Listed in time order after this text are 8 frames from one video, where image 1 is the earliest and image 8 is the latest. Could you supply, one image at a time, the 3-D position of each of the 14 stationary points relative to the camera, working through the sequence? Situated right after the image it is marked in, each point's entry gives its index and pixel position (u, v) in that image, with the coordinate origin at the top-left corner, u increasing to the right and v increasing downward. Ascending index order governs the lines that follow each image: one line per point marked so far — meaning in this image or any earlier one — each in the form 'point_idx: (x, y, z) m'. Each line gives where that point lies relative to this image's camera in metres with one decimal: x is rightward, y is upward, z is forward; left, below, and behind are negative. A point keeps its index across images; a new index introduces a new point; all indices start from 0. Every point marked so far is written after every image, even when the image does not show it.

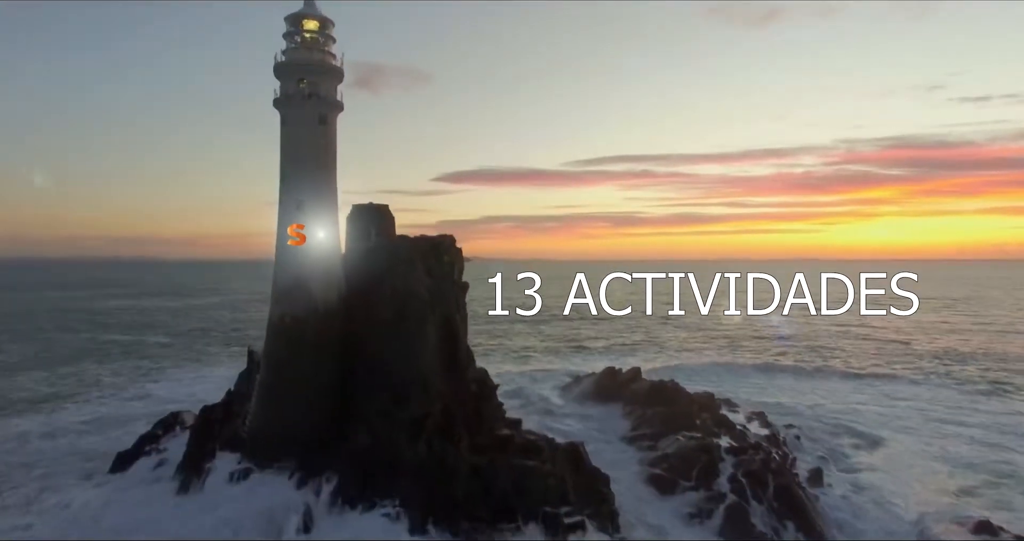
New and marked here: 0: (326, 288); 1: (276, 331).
0: (-5.9, -0.6, +20.0) m
1: (-7.5, -2.0, +19.7) m
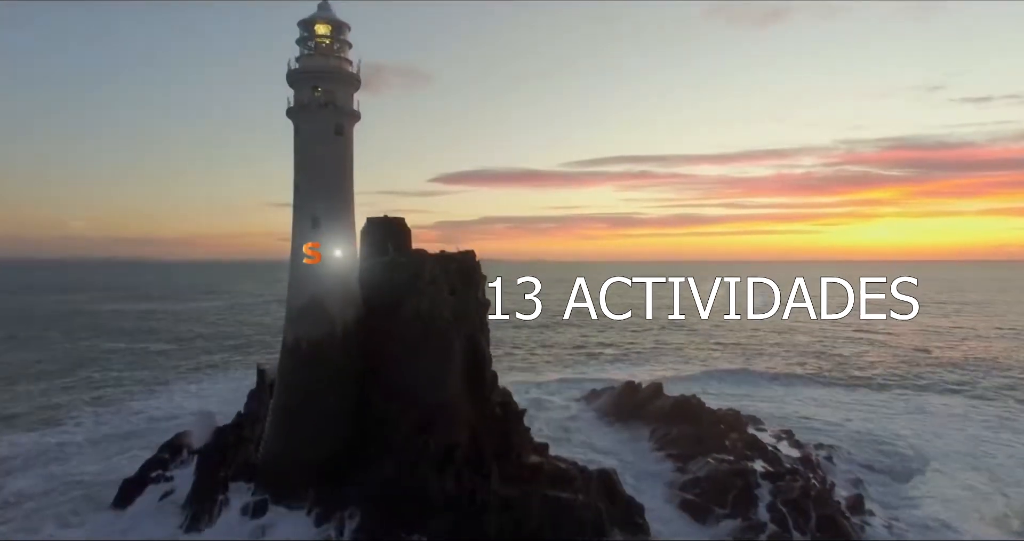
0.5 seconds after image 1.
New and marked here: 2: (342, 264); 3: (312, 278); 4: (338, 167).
0: (-5.1, -1.2, +18.9) m
1: (-6.6, -2.6, +18.6) m
2: (-5.2, +0.2, +18.9) m
3: (-6.0, -0.2, +18.6) m
4: (-5.3, +3.2, +18.9) m
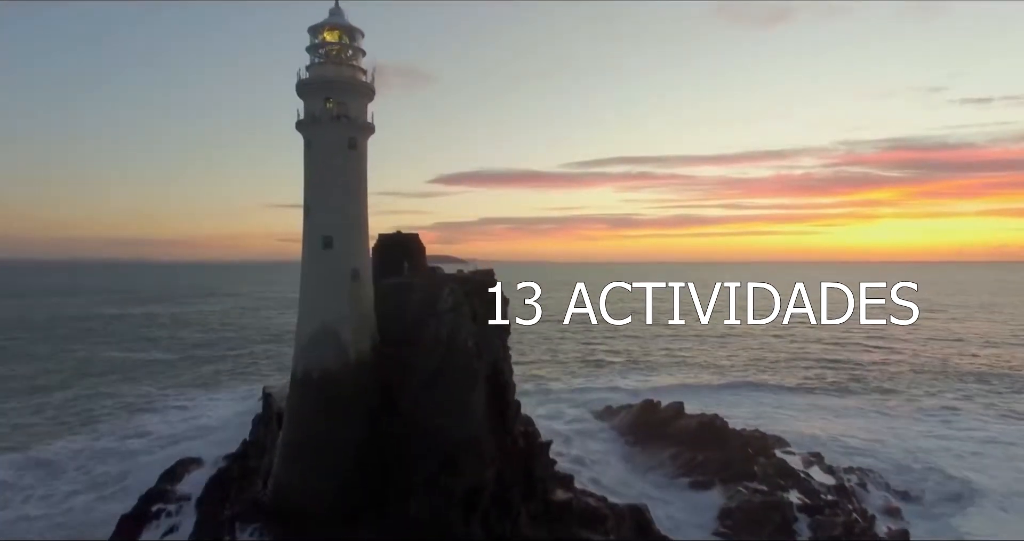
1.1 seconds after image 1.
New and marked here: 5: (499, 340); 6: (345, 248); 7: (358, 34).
0: (-4.4, -1.9, +17.7) m
1: (-5.9, -3.3, +17.3) m
2: (-4.4, -0.5, +17.7) m
3: (-5.2, -0.9, +17.3) m
4: (-4.5, +2.5, +17.6) m
5: (-0.4, -2.1, +18.9) m
6: (-4.7, +0.6, +17.5) m
7: (-4.7, +7.2, +18.8) m
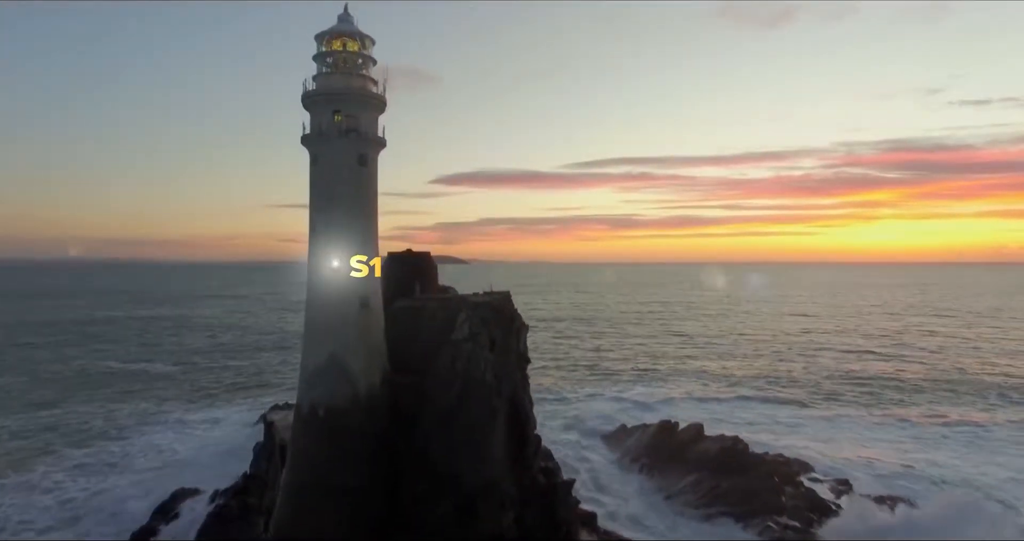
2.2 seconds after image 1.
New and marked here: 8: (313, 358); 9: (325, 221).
0: (-3.8, -2.6, +16.4) m
1: (-5.3, -4.0, +16.0) m
2: (-3.8, -1.2, +16.4) m
3: (-4.6, -1.6, +16.0) m
4: (-3.9, +1.8, +16.3) m
5: (+0.2, -2.8, +17.5) m
6: (-4.2, -0.1, +16.1) m
7: (-4.1, +6.5, +17.5) m
8: (-5.2, -2.3, +16.1) m
9: (-4.9, +1.3, +16.1) m
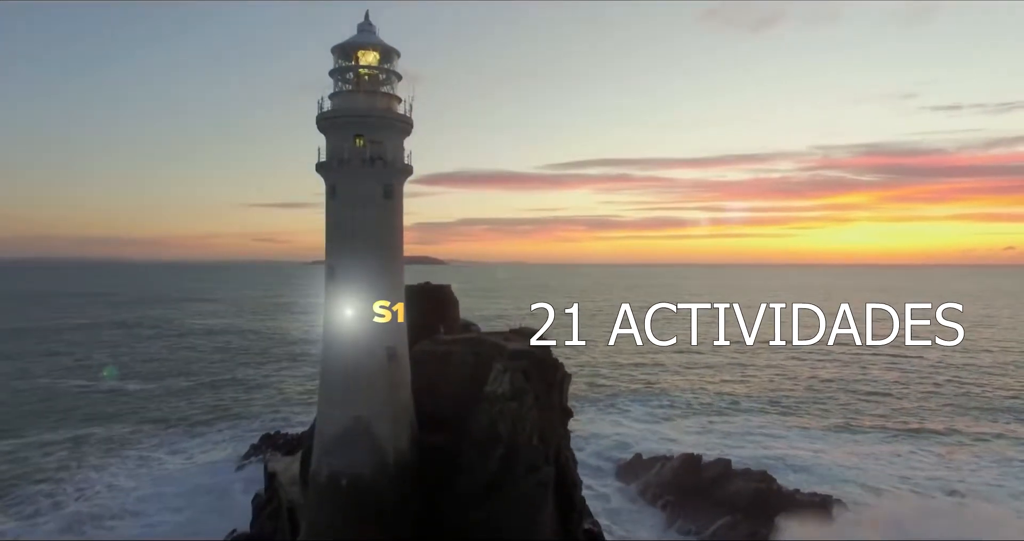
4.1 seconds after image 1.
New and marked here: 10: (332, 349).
0: (-2.7, -3.7, +14.3) m
1: (-4.2, -5.1, +13.9) m
2: (-2.8, -2.3, +14.3) m
3: (-3.6, -2.7, +13.9) m
4: (-2.8, +0.7, +14.2) m
5: (+1.2, -3.9, +15.6) m
6: (-3.1, -1.2, +14.1) m
7: (-3.0, +5.4, +15.5) m
8: (-4.1, -3.4, +14.0) m
9: (-3.8, +0.2, +14.0) m
10: (-4.1, -1.8, +14.1) m
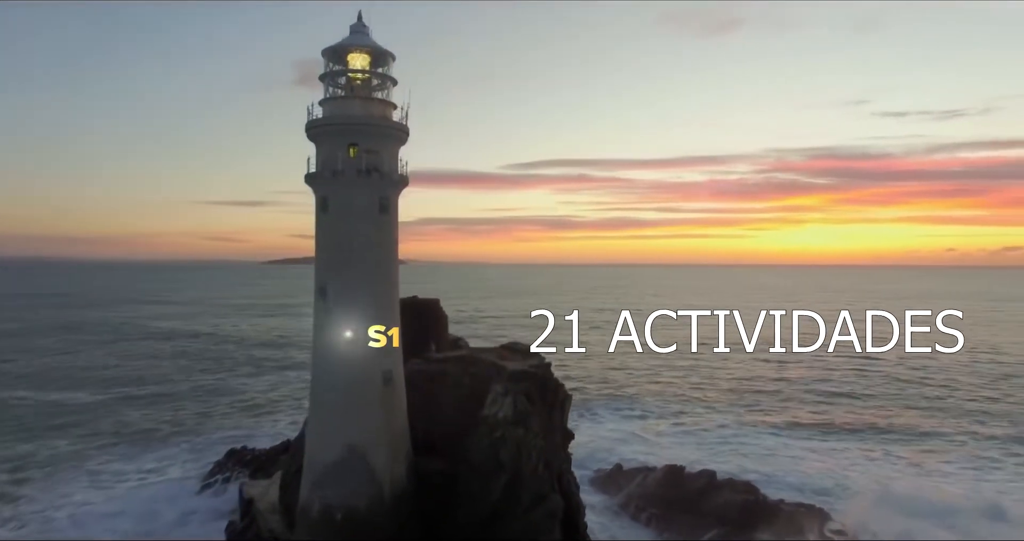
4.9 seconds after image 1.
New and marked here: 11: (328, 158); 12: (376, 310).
0: (-2.6, -4.1, +13.4) m
1: (-4.1, -5.5, +12.9) m
2: (-2.7, -2.7, +13.4) m
3: (-3.4, -3.1, +13.0) m
4: (-2.7, +0.3, +13.3) m
5: (+1.3, -4.4, +14.9) m
6: (-2.9, -1.6, +13.1) m
7: (-3.0, +5.0, +14.6) m
8: (-4.0, -3.8, +13.0) m
9: (-3.7, -0.2, +13.1) m
10: (-4.0, -2.2, +13.1) m
11: (-4.0, +2.5, +13.3) m
12: (-2.9, -0.8, +13.2) m
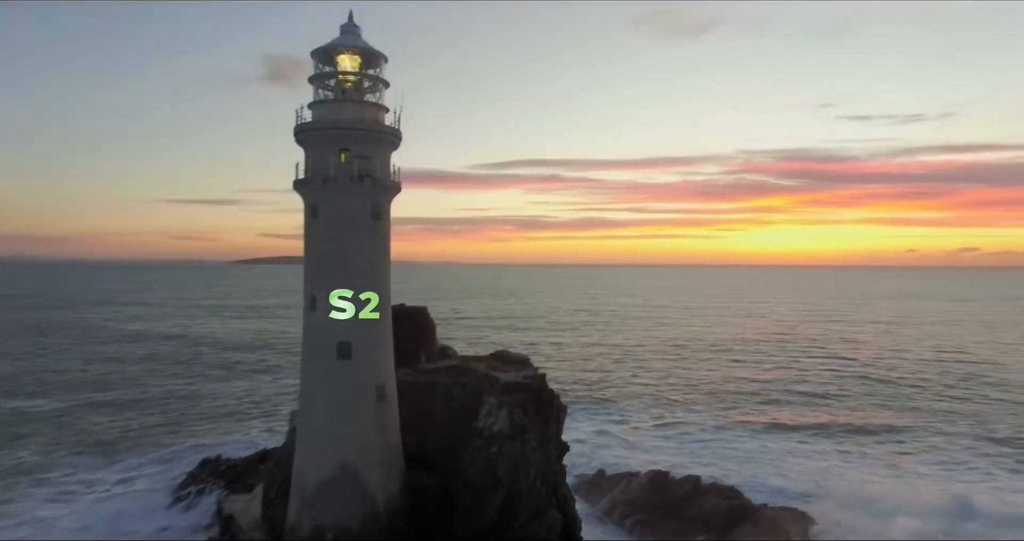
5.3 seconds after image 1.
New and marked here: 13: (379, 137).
0: (-2.7, -4.3, +12.9) m
1: (-4.1, -5.7, +12.4) m
2: (-2.7, -3.0, +12.9) m
3: (-3.5, -3.3, +12.5) m
4: (-2.8, +0.1, +12.9) m
5: (+1.1, -4.6, +14.6) m
6: (-3.0, -1.8, +12.7) m
7: (-3.1, +4.8, +14.1) m
8: (-4.0, -4.0, +12.5) m
9: (-3.7, -0.4, +12.5) m
10: (-4.0, -2.4, +12.6) m
11: (-4.1, +2.2, +12.8) m
12: (-3.0, -1.0, +12.7) m
13: (-2.8, +2.8, +13.0) m
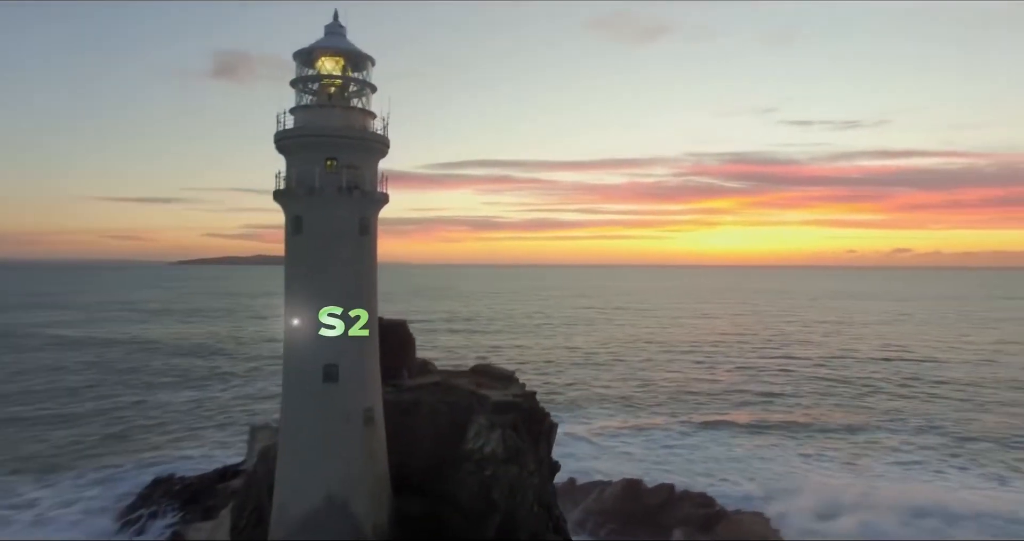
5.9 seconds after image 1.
0: (-2.7, -4.7, +12.2) m
1: (-4.2, -6.0, +11.5) m
2: (-2.8, -3.3, +12.2) m
3: (-3.5, -3.7, +11.7) m
4: (-2.9, -0.3, +12.1) m
5: (+0.9, -4.9, +14.2) m
6: (-3.0, -2.1, +11.9) m
7: (-3.2, +4.5, +13.3) m
8: (-4.0, -4.3, +11.7) m
9: (-3.8, -0.7, +11.7) m
10: (-4.1, -2.7, +11.8) m
11: (-4.1, +1.9, +12.0) m
12: (-3.0, -1.4, +11.9) m
13: (-2.9, +2.5, +12.3) m
